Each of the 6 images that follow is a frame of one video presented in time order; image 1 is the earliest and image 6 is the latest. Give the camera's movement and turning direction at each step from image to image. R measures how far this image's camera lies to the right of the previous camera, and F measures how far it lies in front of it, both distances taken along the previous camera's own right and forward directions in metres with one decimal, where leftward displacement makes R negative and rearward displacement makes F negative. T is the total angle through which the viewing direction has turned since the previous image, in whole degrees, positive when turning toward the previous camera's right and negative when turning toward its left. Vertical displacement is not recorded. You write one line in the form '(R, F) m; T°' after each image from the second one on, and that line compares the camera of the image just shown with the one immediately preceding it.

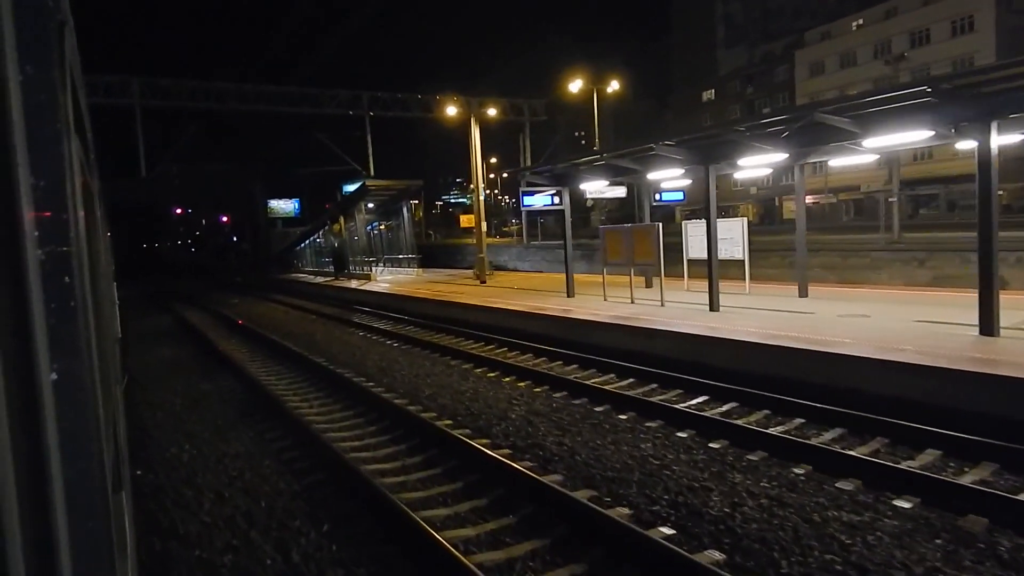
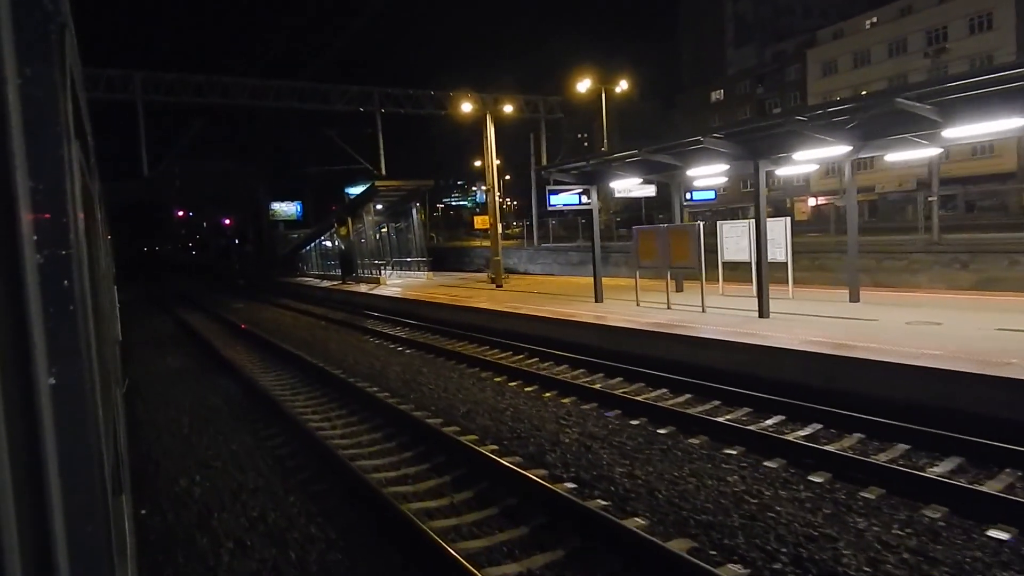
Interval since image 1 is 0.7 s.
(-0.3, +0.5) m; 0°
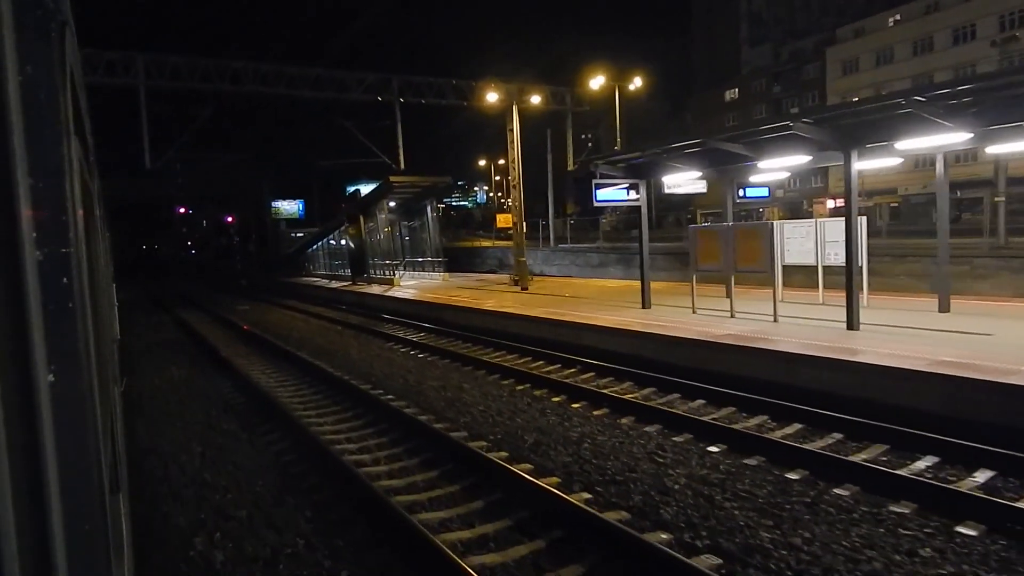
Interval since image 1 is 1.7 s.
(-0.4, +0.7) m; 0°
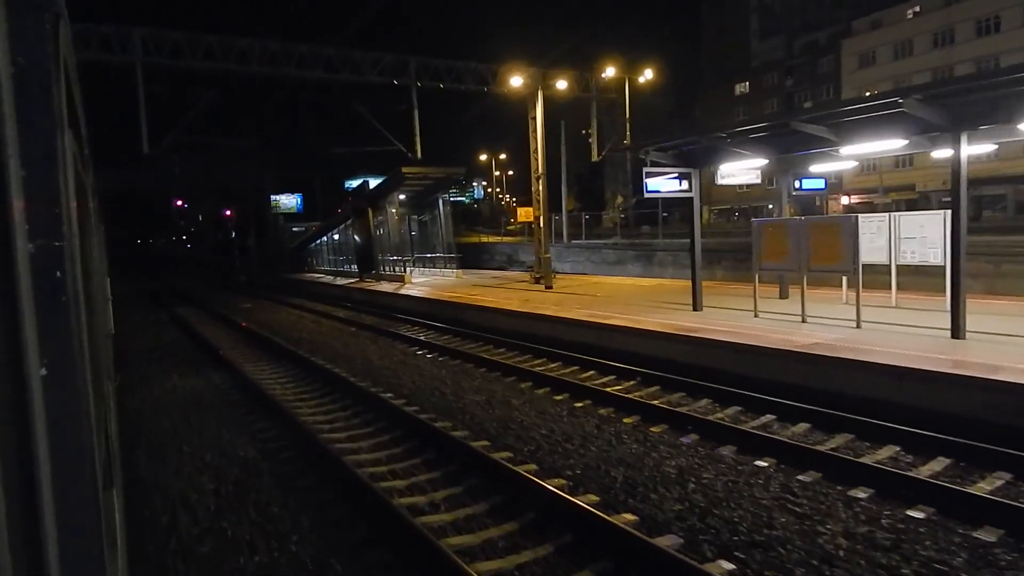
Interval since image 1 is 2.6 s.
(-0.4, +0.7) m; 0°
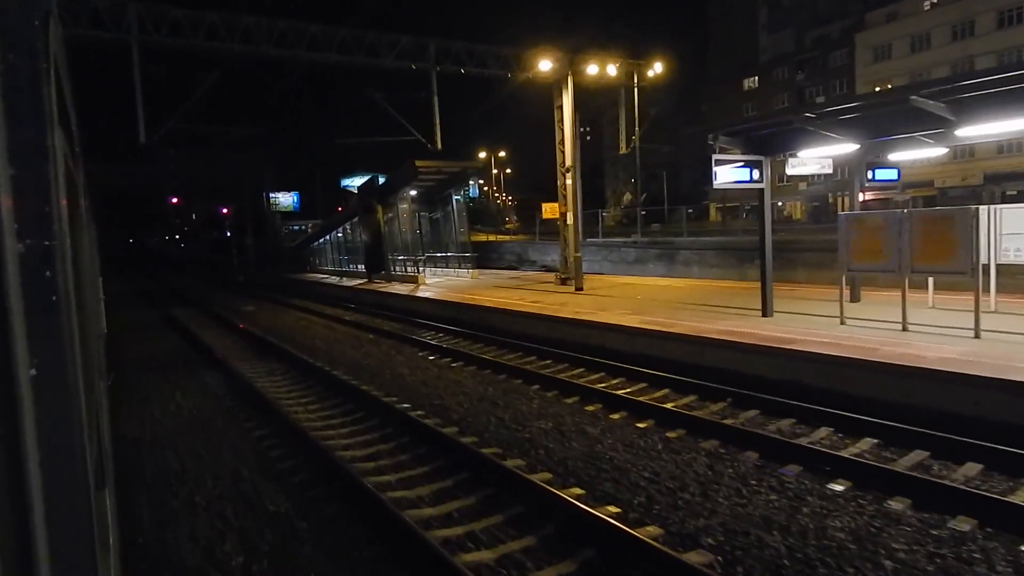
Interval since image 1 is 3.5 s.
(-0.4, +0.7) m; 0°
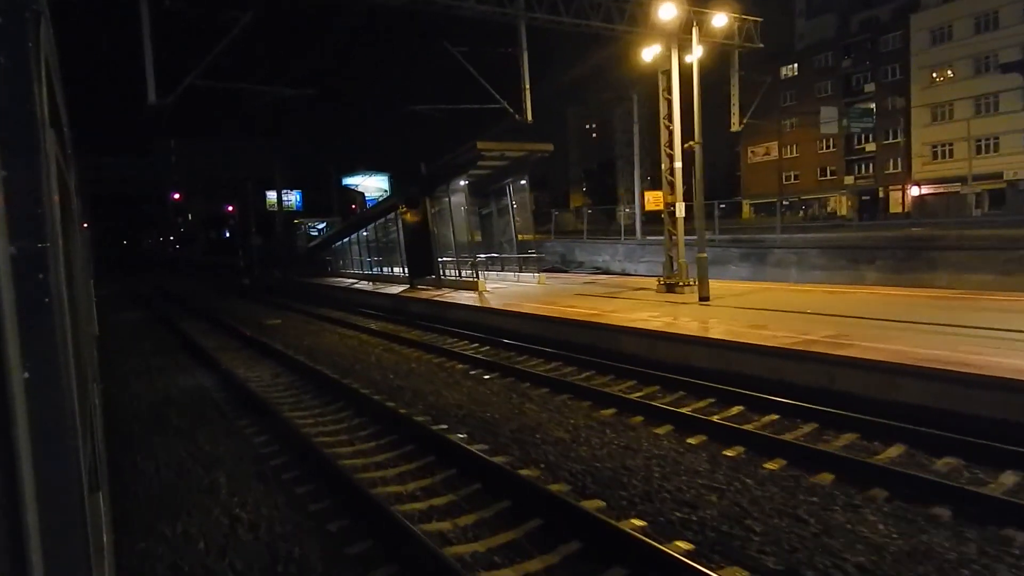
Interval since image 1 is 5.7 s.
(-1.1, +1.9) m; 0°
